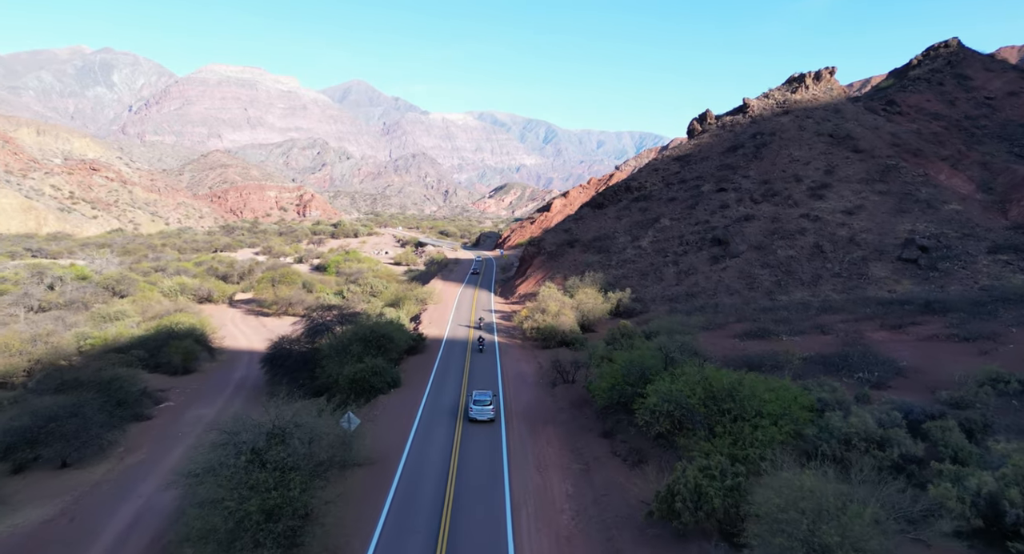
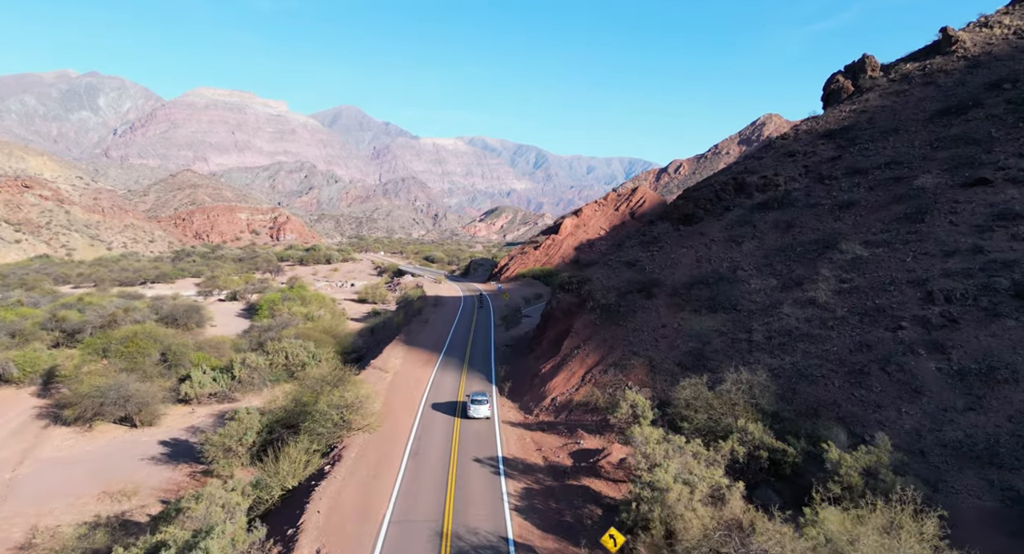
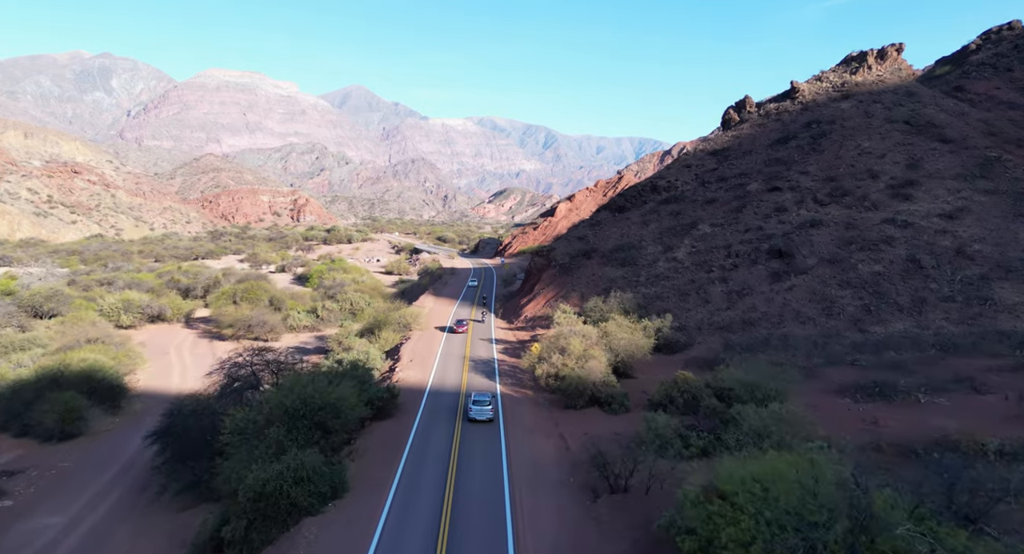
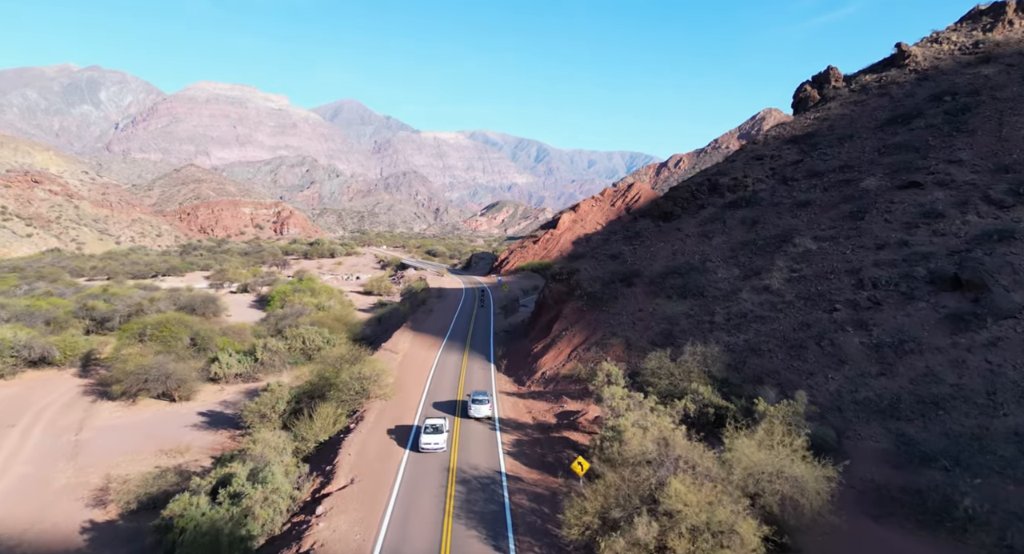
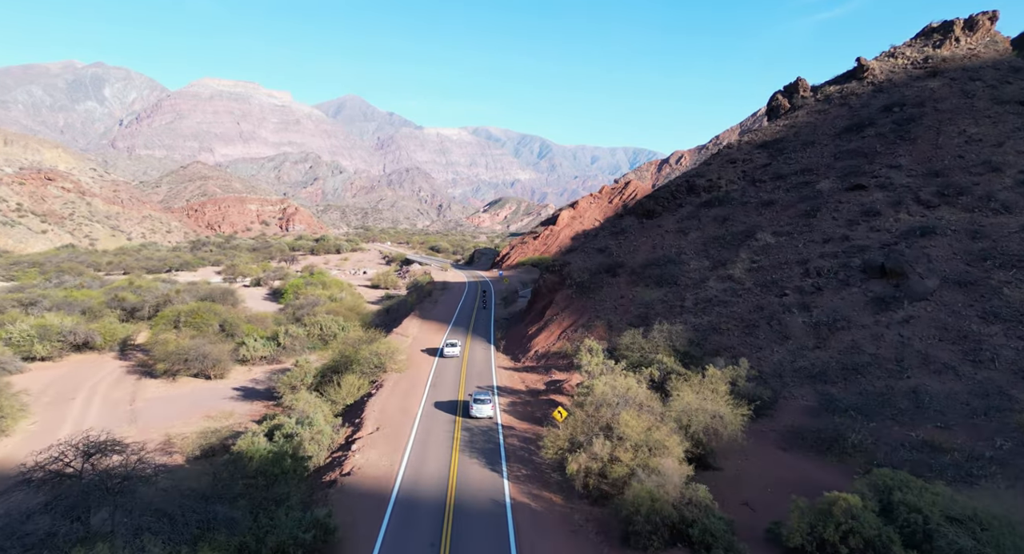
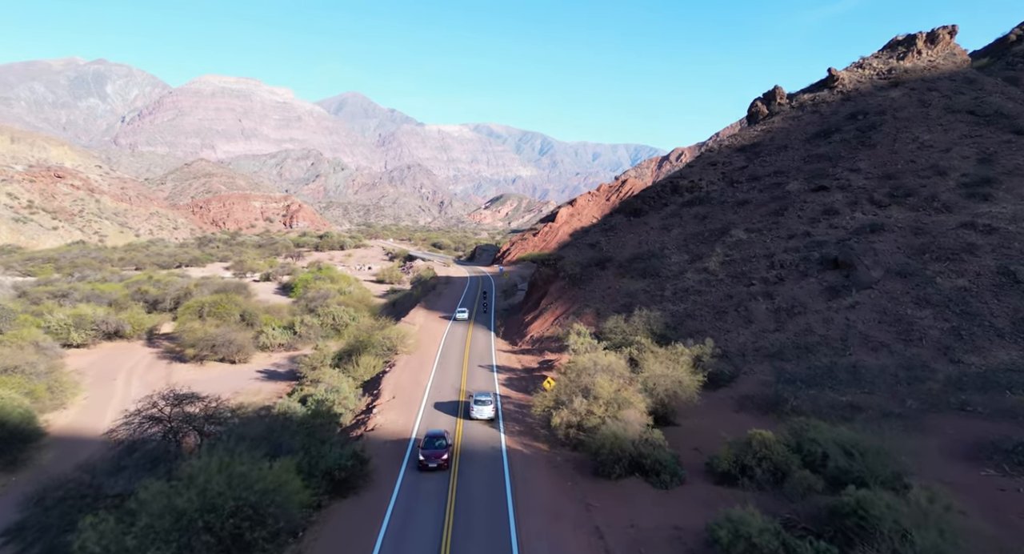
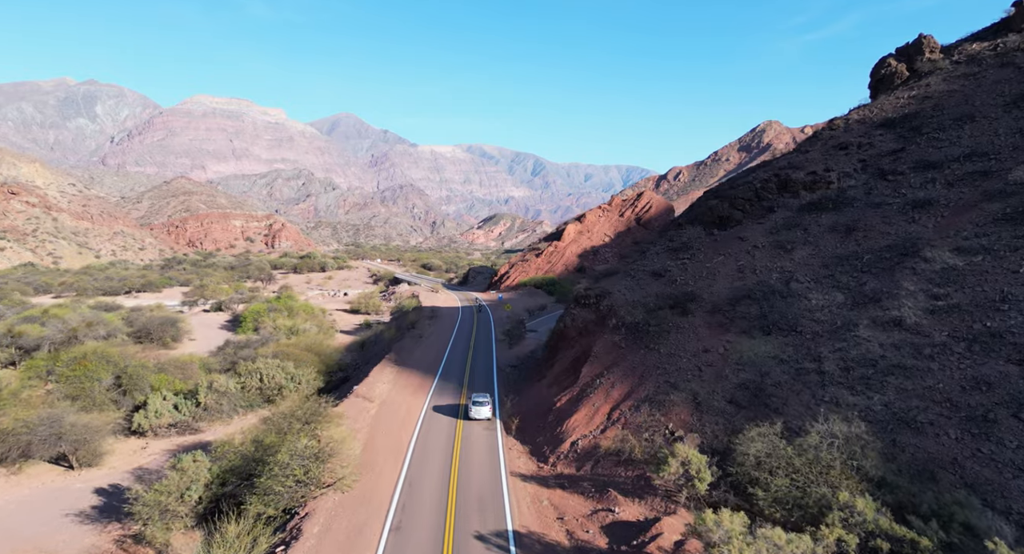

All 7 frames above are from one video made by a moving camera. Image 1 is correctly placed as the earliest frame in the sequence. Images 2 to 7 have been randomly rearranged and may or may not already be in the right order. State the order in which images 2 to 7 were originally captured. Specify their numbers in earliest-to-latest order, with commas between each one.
3, 6, 5, 4, 2, 7
